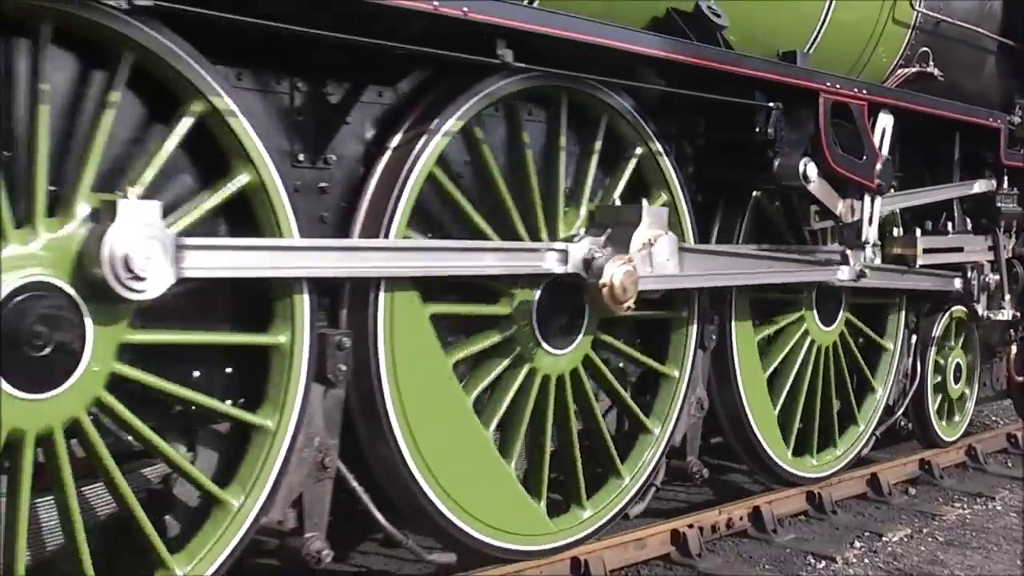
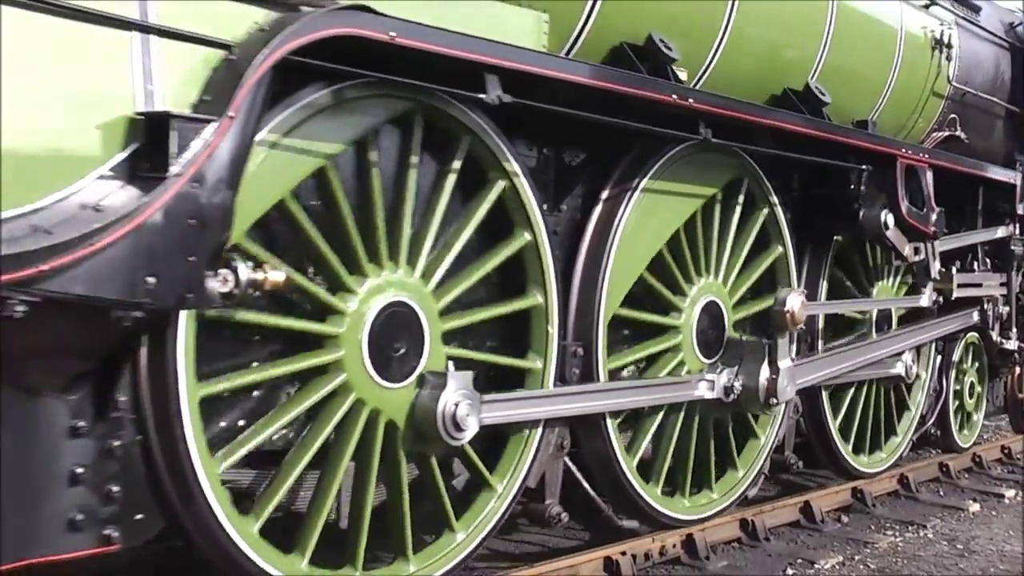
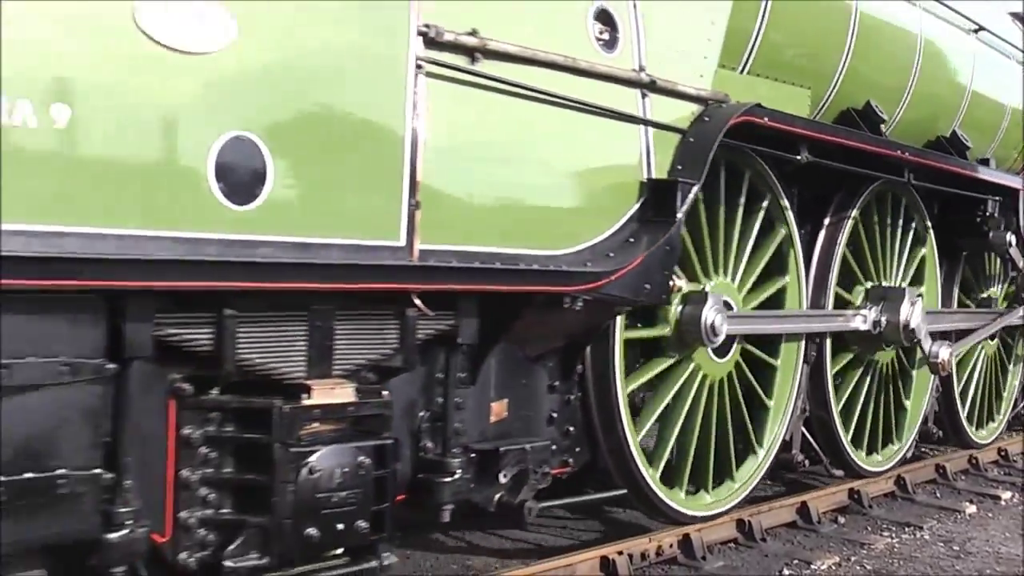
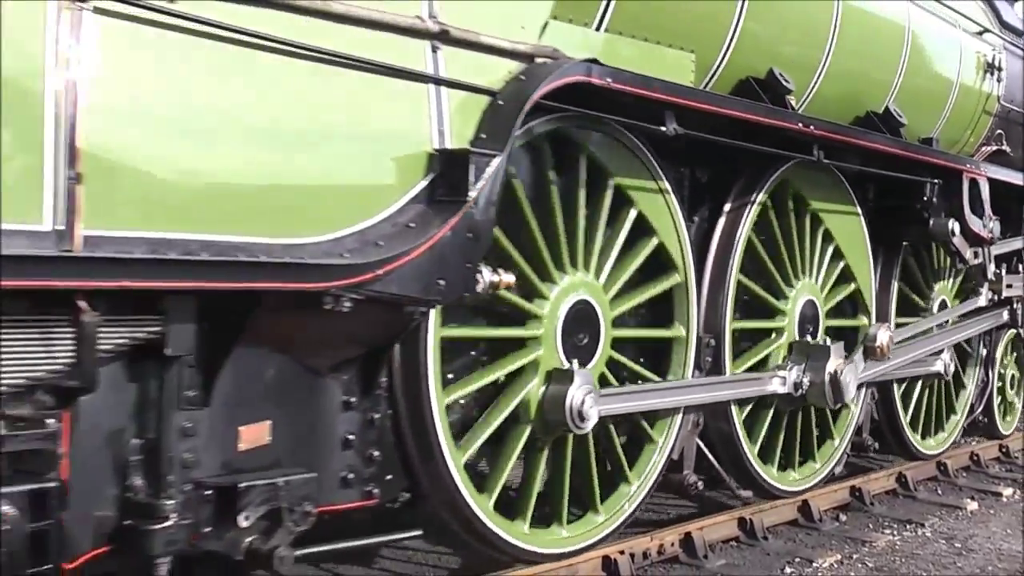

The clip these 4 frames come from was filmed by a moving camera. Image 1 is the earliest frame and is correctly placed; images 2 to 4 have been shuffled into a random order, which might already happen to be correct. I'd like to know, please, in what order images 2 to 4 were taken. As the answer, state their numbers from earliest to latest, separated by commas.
2, 4, 3
